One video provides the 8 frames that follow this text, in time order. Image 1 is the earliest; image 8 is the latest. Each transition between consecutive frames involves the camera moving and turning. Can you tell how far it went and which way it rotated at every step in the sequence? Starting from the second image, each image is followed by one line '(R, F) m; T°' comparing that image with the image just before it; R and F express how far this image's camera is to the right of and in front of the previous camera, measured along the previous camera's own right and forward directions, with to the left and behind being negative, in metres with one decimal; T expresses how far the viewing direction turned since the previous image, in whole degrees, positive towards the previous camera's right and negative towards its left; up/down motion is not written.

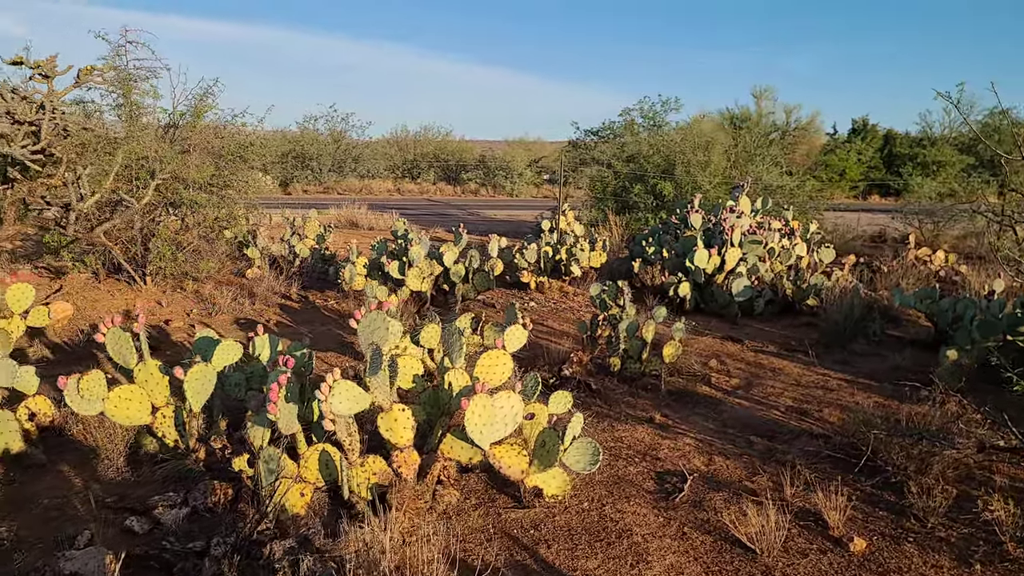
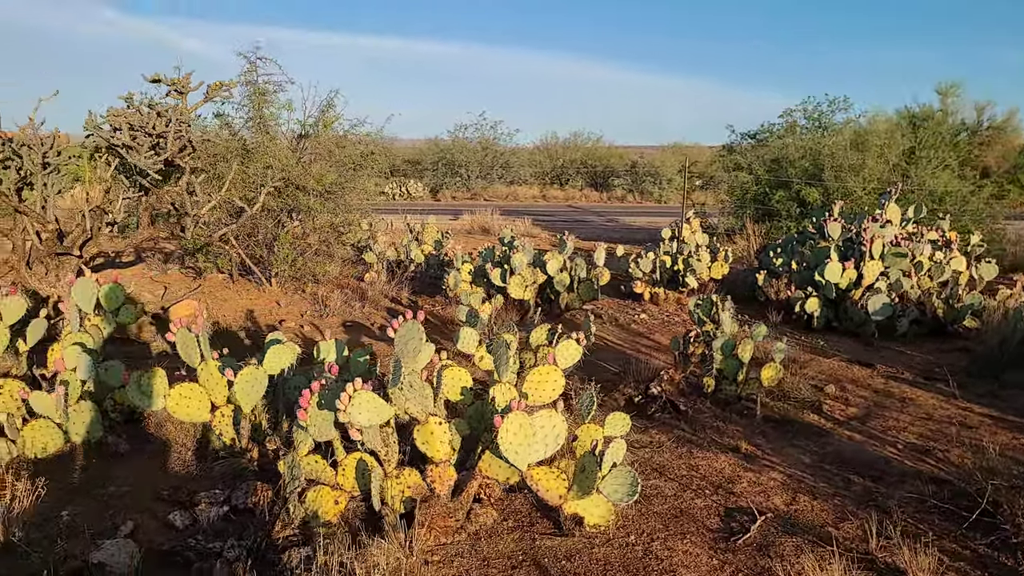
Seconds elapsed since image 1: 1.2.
(+0.5, +0.2) m; -12°
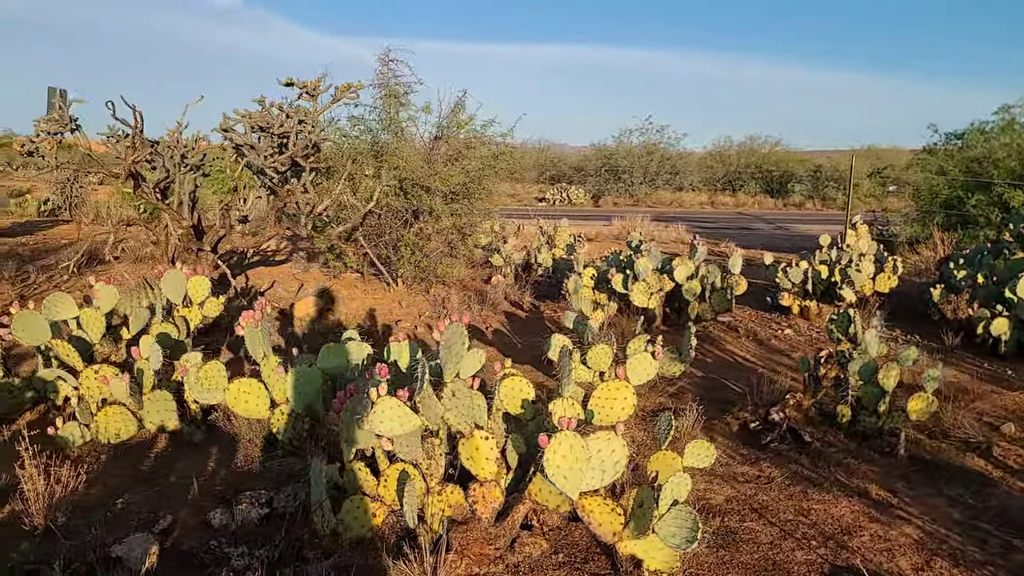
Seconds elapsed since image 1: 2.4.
(+0.5, +0.4) m; -13°
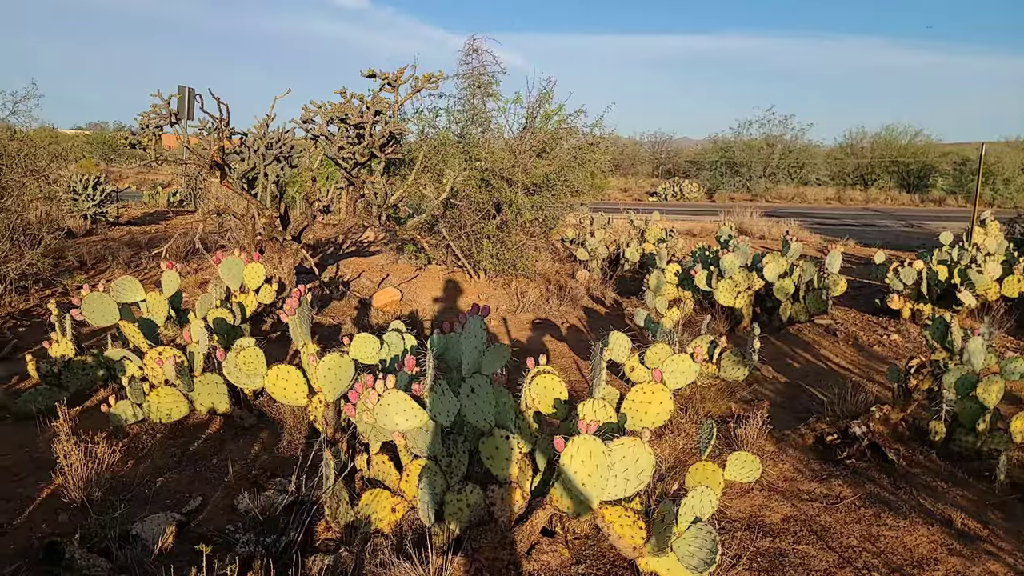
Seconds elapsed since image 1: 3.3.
(+0.4, +0.2) m; -9°
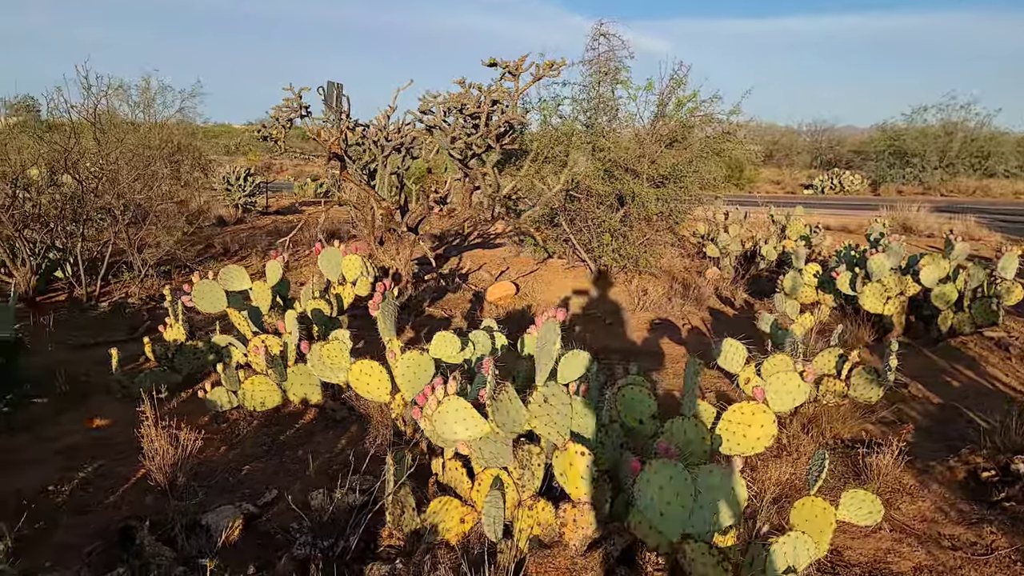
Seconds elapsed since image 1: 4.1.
(+0.2, +0.3) m; -11°
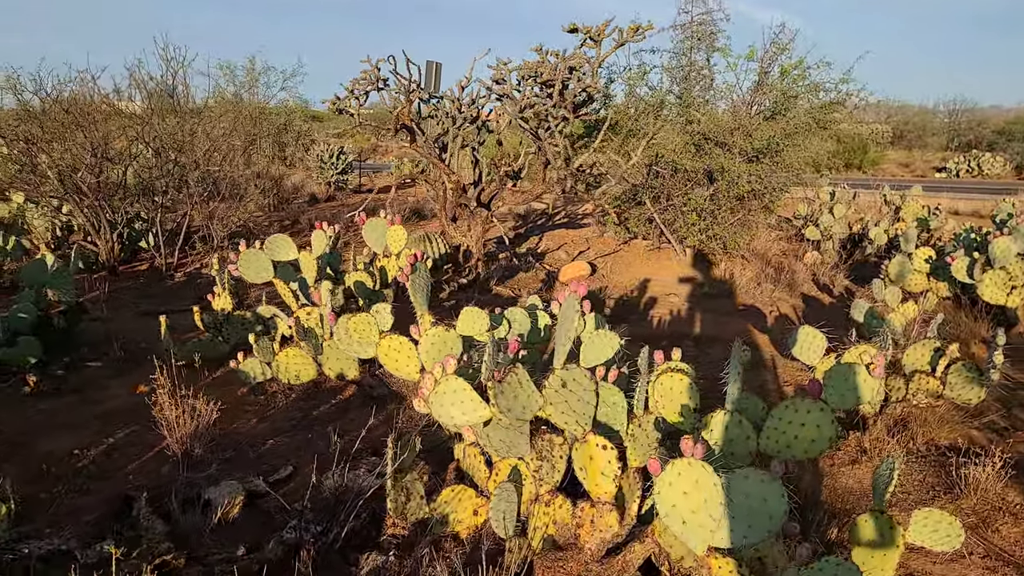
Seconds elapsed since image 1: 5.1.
(+0.3, +0.3) m; -8°
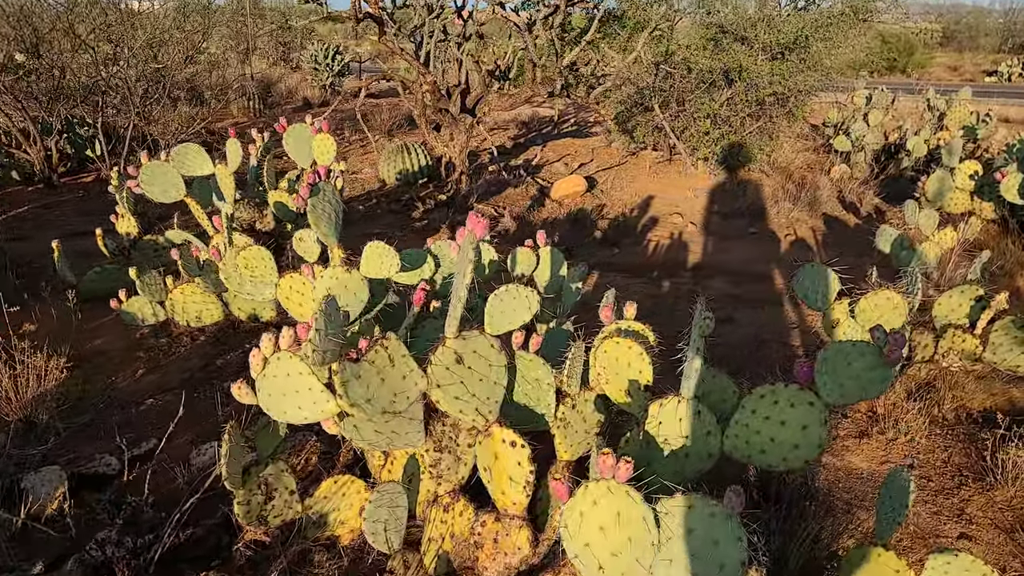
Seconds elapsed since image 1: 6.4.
(+0.4, +0.7) m; -2°
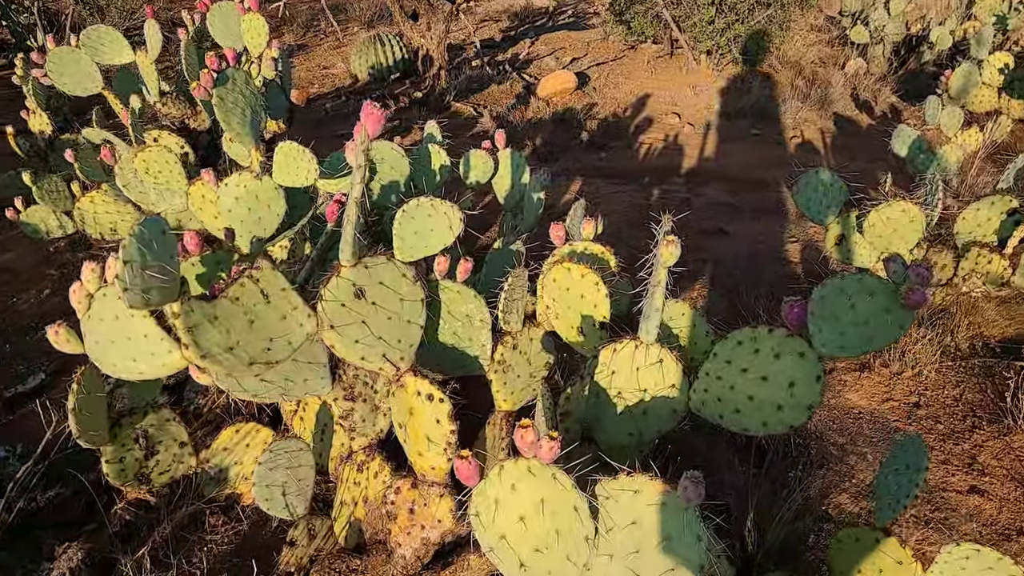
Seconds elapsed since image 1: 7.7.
(+0.2, +0.4) m; 0°
